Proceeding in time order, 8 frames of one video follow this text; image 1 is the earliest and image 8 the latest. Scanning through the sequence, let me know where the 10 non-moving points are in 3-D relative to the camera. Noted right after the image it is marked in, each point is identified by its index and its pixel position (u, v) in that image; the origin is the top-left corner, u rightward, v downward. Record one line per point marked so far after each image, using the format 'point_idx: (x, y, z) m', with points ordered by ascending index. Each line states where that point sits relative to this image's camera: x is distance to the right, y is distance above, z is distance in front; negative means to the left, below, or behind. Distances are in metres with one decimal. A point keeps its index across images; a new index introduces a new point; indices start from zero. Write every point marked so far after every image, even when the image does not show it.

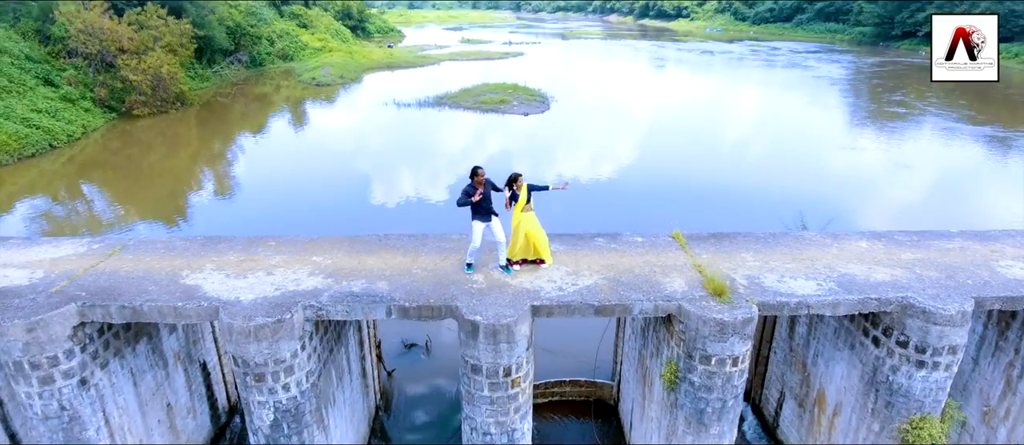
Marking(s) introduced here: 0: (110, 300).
0: (-3.7, -0.6, +6.1) m
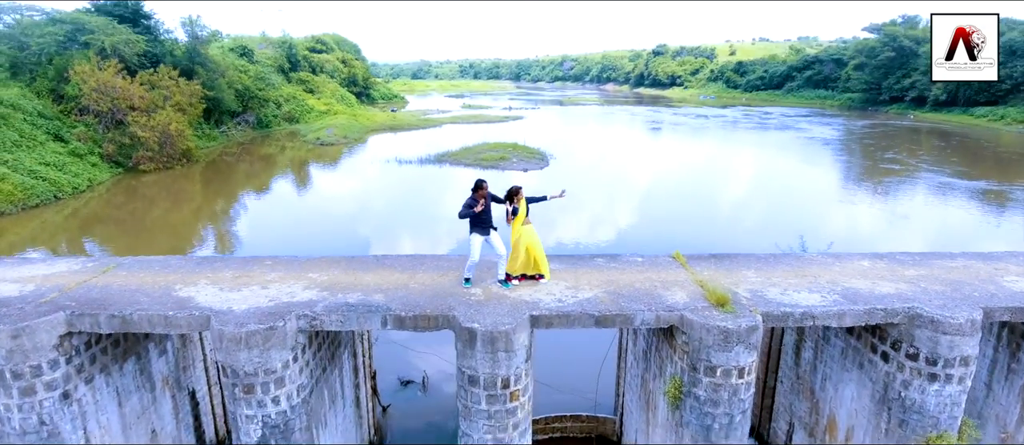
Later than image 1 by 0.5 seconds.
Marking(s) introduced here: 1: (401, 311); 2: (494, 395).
0: (-3.7, -0.7, +6.0) m
1: (-1.0, -0.8, +5.9) m
2: (-0.2, -1.5, +5.8) m
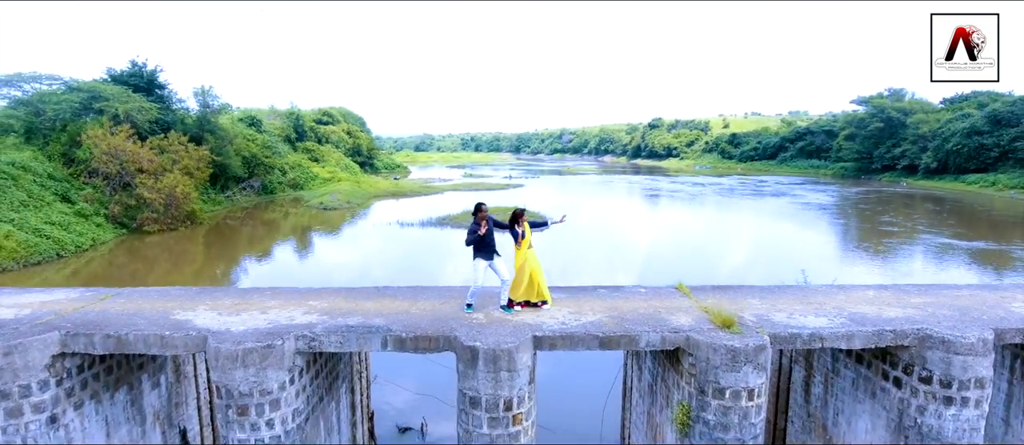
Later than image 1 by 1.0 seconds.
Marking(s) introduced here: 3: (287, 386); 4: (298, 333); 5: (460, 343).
0: (-3.7, -0.9, +5.9) m
1: (-1.0, -1.0, +5.8) m
2: (-0.1, -1.7, +5.6) m
3: (-2.0, -1.4, +5.8) m
4: (-1.9, -1.0, +5.9) m
5: (-0.4, -1.0, +5.7) m
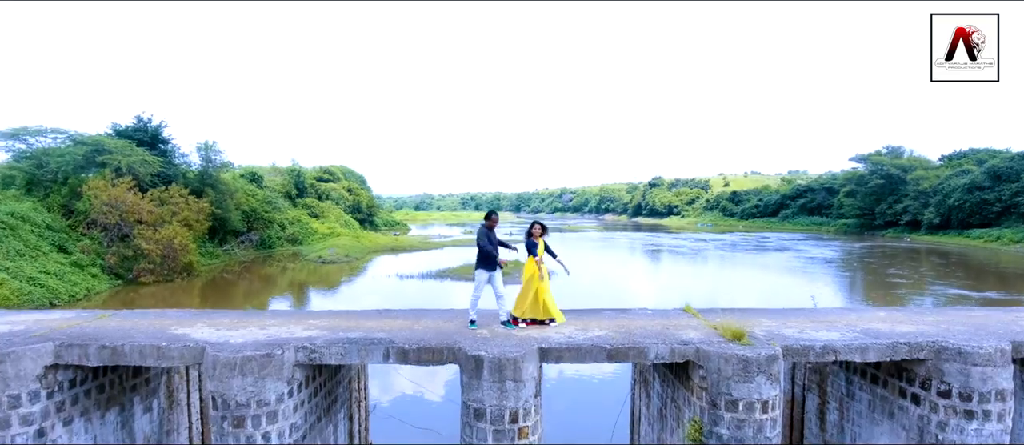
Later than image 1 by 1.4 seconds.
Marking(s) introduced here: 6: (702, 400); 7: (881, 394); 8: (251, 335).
0: (-3.6, -1.0, +5.8) m
1: (-0.9, -1.1, +5.7) m
2: (-0.1, -1.7, +5.4) m
3: (-1.9, -1.5, +5.6) m
4: (-1.9, -1.1, +5.8) m
5: (-0.4, -1.1, +5.6) m
6: (+1.7, -1.6, +5.8) m
7: (+3.7, -1.7, +6.4) m
8: (-2.3, -1.0, +5.8) m
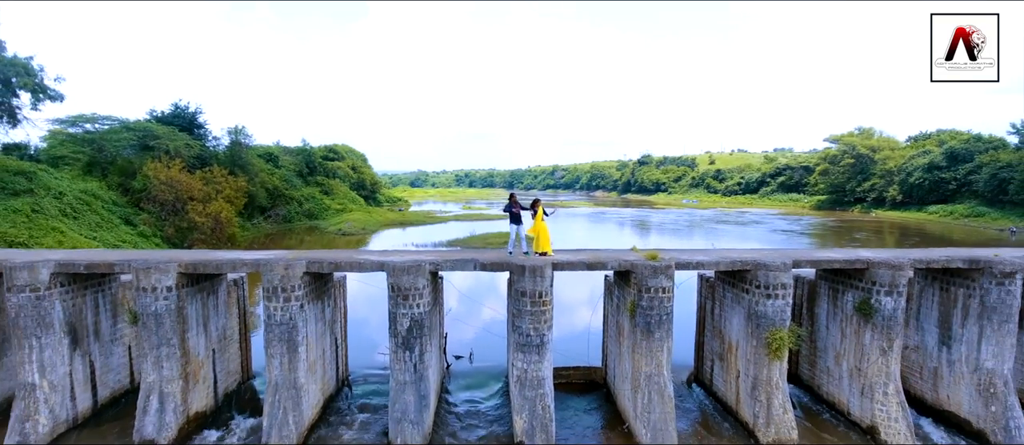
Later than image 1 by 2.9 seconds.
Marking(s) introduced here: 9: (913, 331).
0: (-3.2, -0.6, +11.0) m
1: (-0.5, -0.7, +11.0) m
2: (+0.4, -1.3, +10.9) m
3: (-1.4, -1.1, +10.9) m
4: (-1.4, -0.7, +11.1) m
5: (+0.1, -0.7, +11.0) m
6: (+2.1, -1.2, +11.3) m
7: (+4.1, -1.3, +12.1) m
8: (-1.9, -0.6, +11.1) m
9: (+8.5, -2.3, +13.7) m
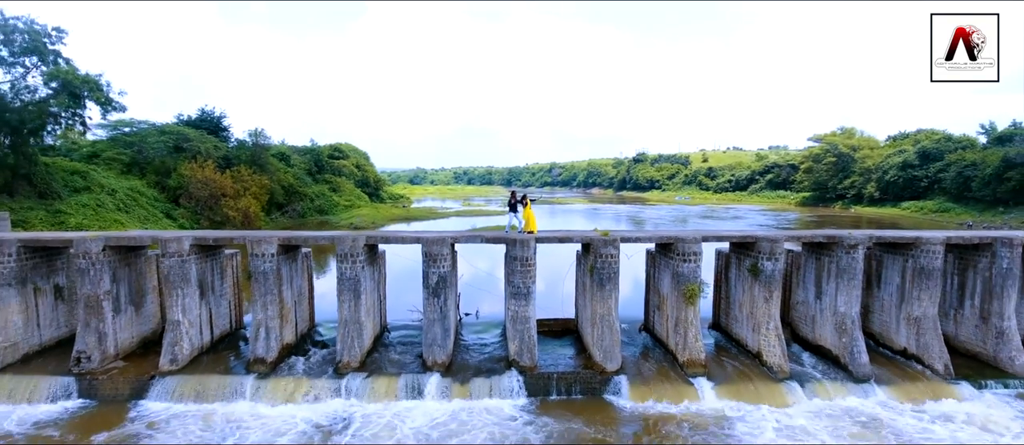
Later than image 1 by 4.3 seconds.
0: (-3.3, -0.3, +16.1) m
1: (-0.6, -0.3, +16.1) m
2: (+0.3, -1.0, +15.9) m
3: (-1.6, -0.8, +16.0) m
4: (-1.5, -0.4, +16.1) m
5: (-0.1, -0.4, +16.0) m
6: (+2.0, -0.8, +16.4) m
7: (+4.0, -0.9, +17.1) m
8: (-2.0, -0.3, +16.2) m
9: (+8.4, -1.9, +18.8) m
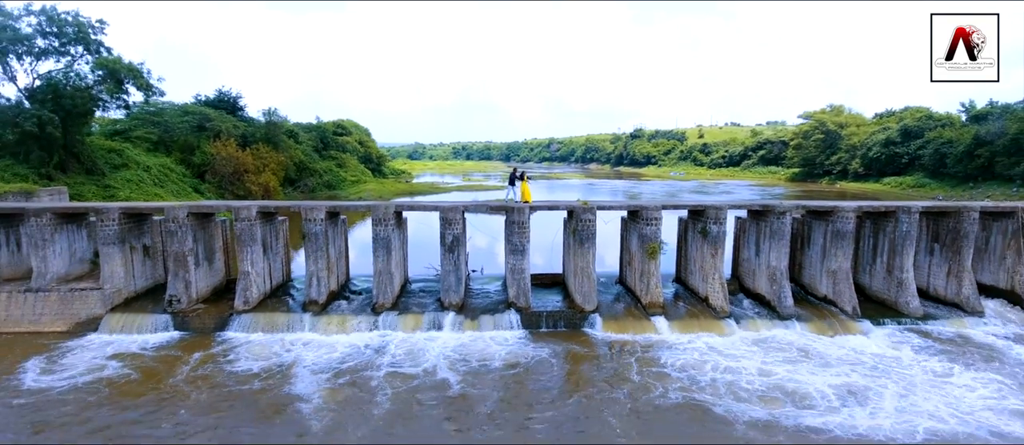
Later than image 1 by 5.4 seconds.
0: (-3.3, +0.6, +20.3) m
1: (-0.6, +0.5, +20.3) m
2: (+0.2, -0.1, +20.2) m
3: (-1.6, +0.1, +20.2) m
4: (-1.6, +0.5, +20.4) m
5: (-0.1, +0.5, +20.3) m
6: (+2.0, 0.0, +20.6) m
7: (+4.0, 0.0, +21.4) m
8: (-2.0, +0.6, +20.4) m
9: (+8.3, -0.9, +23.2) m
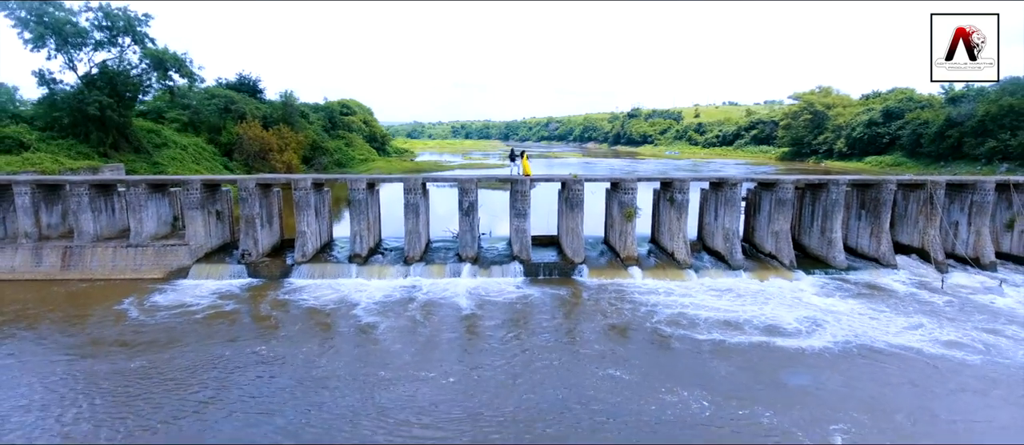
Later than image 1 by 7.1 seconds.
0: (-3.2, +1.8, +25.3) m
1: (-0.5, +1.7, +25.3) m
2: (+0.4, +1.1, +25.2) m
3: (-1.4, +1.3, +25.2) m
4: (-1.4, +1.7, +25.4) m
5: (+0.1, +1.7, +25.3) m
6: (+2.2, +1.2, +25.6) m
7: (+4.1, +1.2, +26.4) m
8: (-1.9, +1.8, +25.4) m
9: (+8.5, +0.3, +28.2) m
